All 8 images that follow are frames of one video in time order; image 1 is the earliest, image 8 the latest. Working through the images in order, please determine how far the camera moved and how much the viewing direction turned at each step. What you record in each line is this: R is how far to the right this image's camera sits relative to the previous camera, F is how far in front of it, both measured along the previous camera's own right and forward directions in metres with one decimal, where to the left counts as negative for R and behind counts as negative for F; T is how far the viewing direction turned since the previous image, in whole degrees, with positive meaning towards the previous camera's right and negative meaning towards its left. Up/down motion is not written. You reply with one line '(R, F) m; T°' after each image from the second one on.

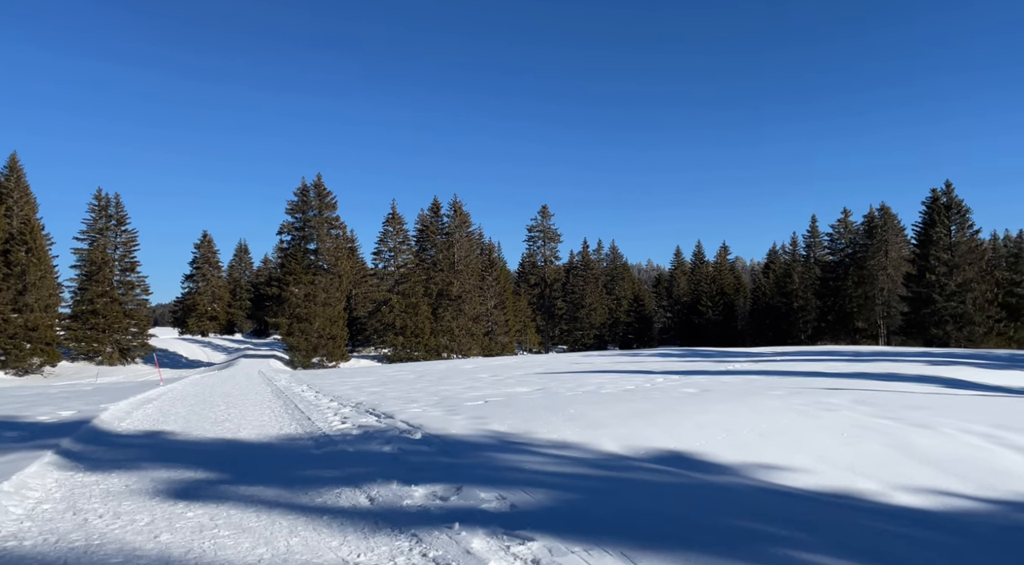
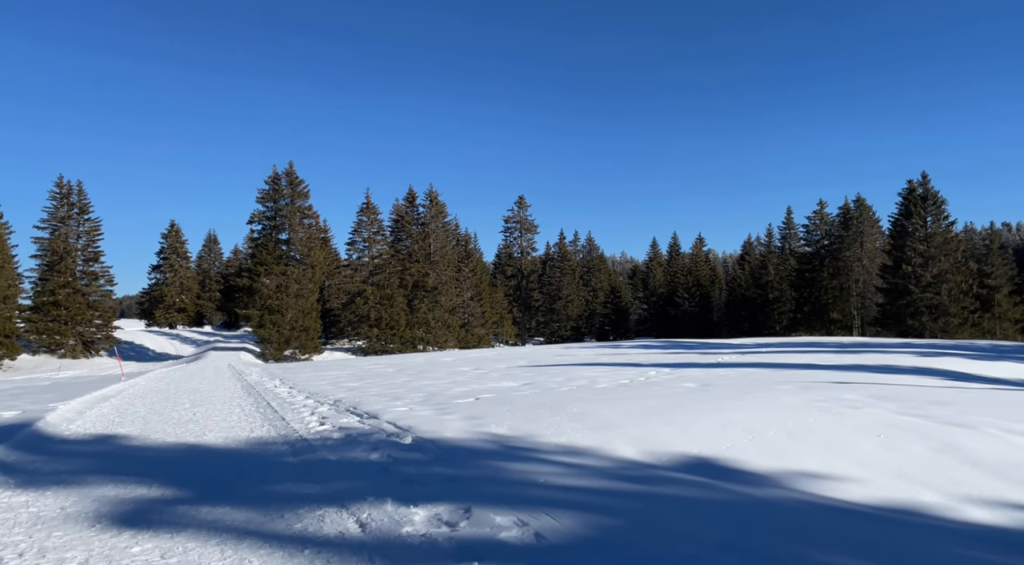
(-0.3, +0.9) m; +2°
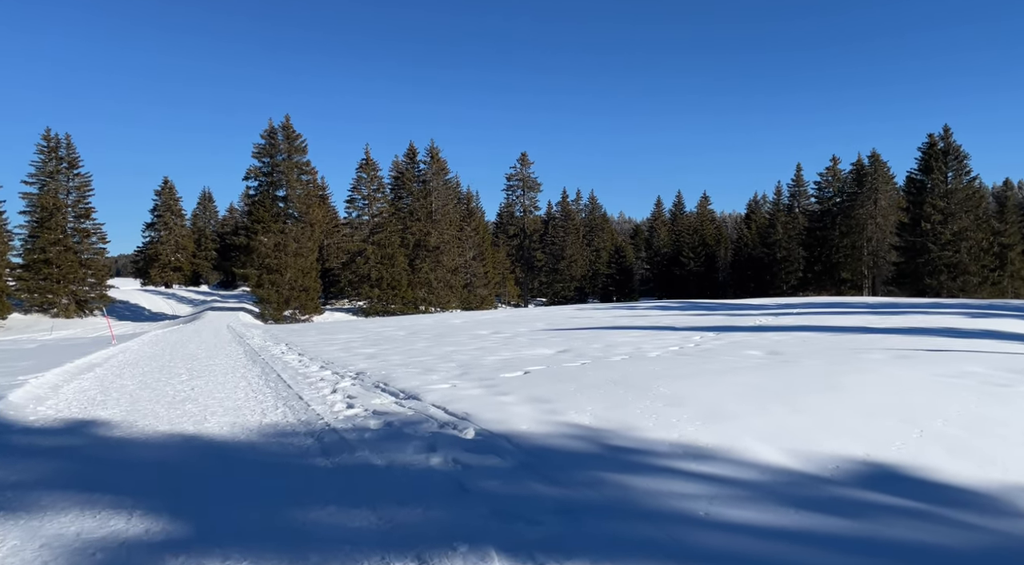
(-0.7, +1.7) m; 0°
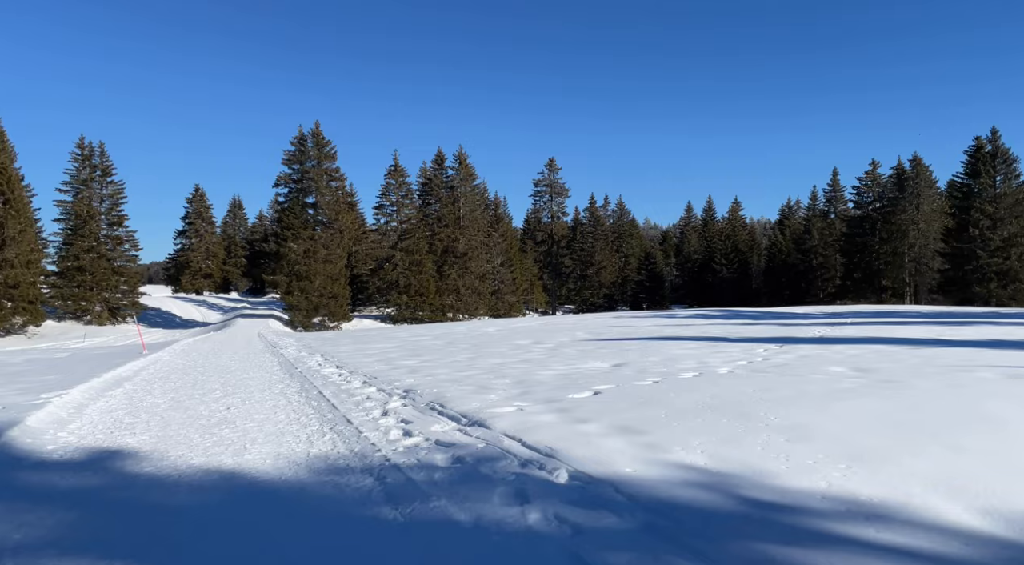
(-0.5, +0.9) m; -2°
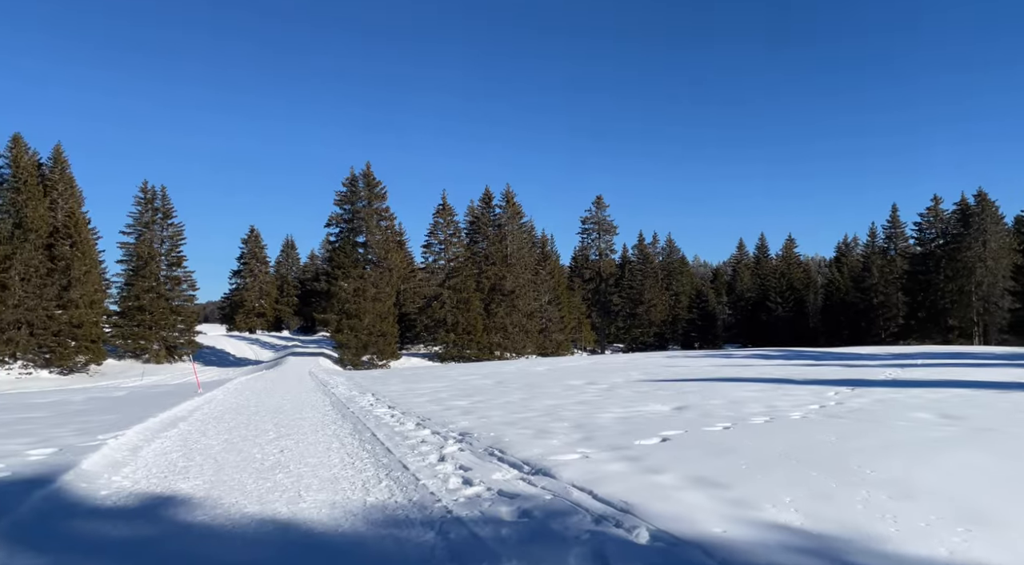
(-0.2, +0.3) m; -4°
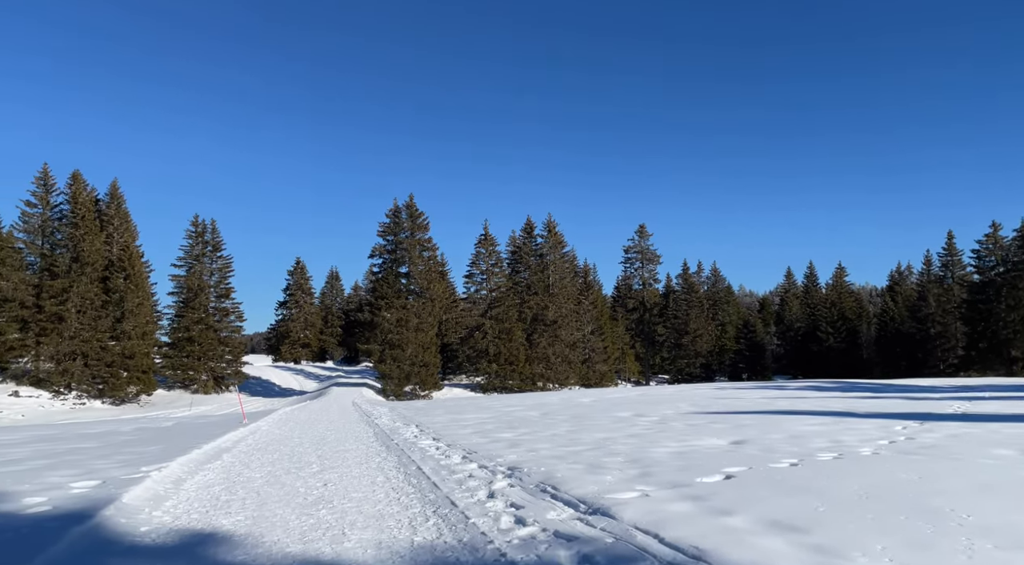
(-0.1, +0.3) m; -3°
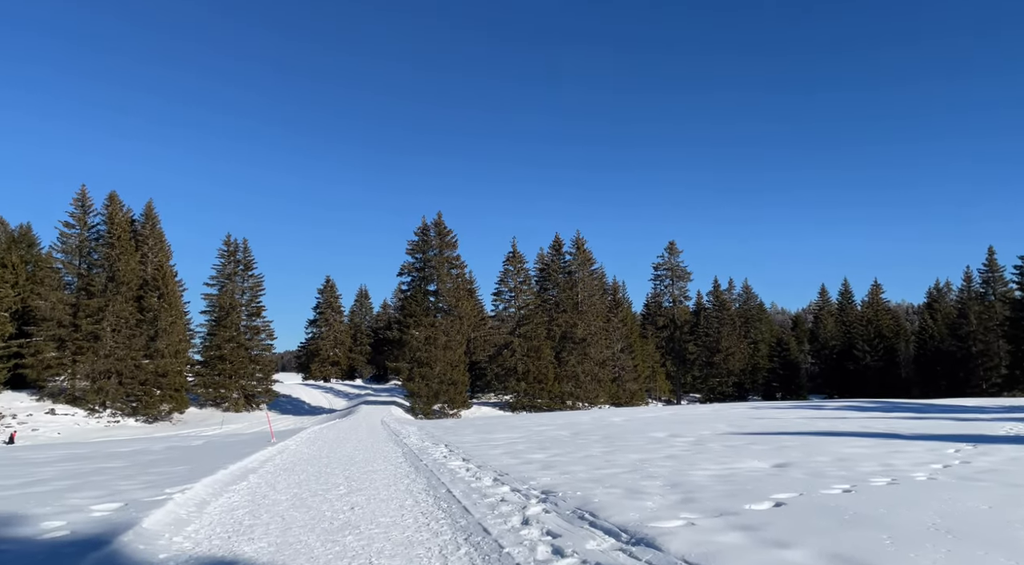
(-0.1, +0.3) m; -2°
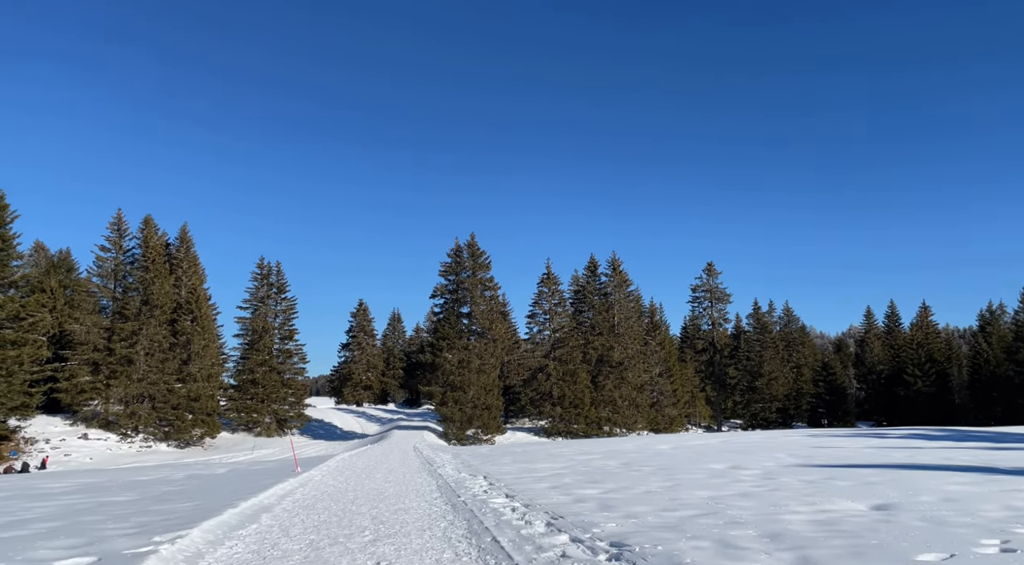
(-0.3, +1.4) m; -3°
